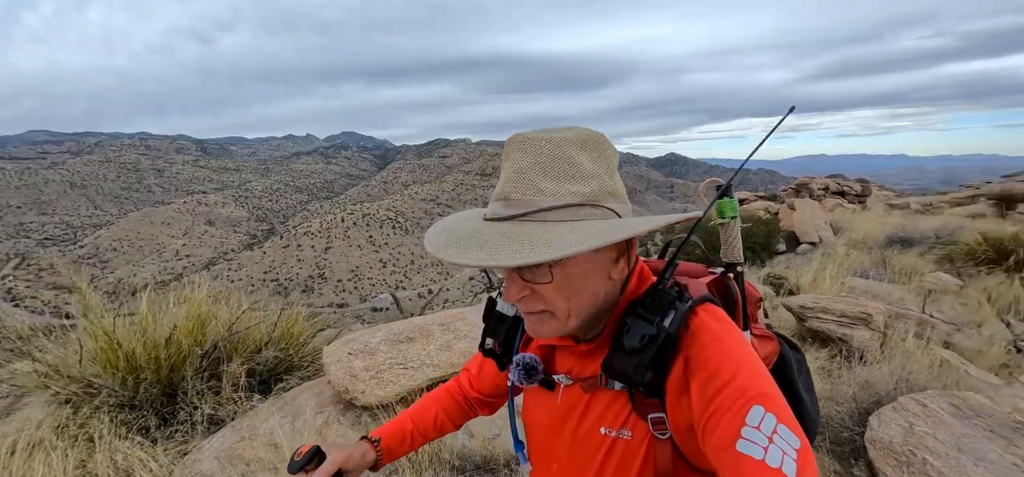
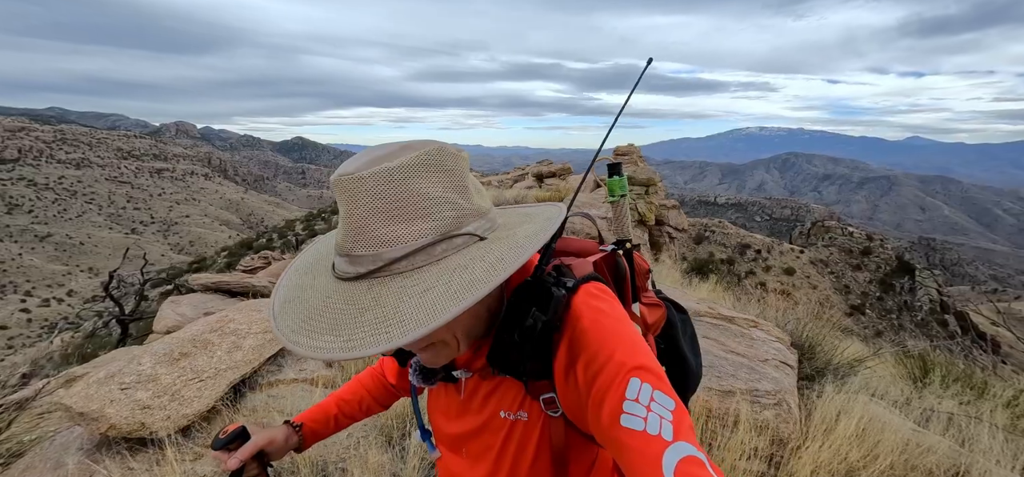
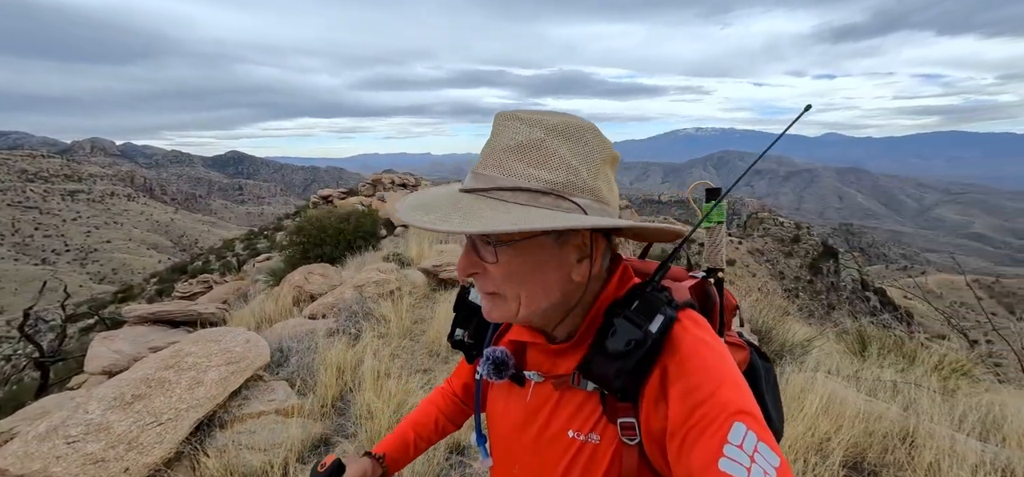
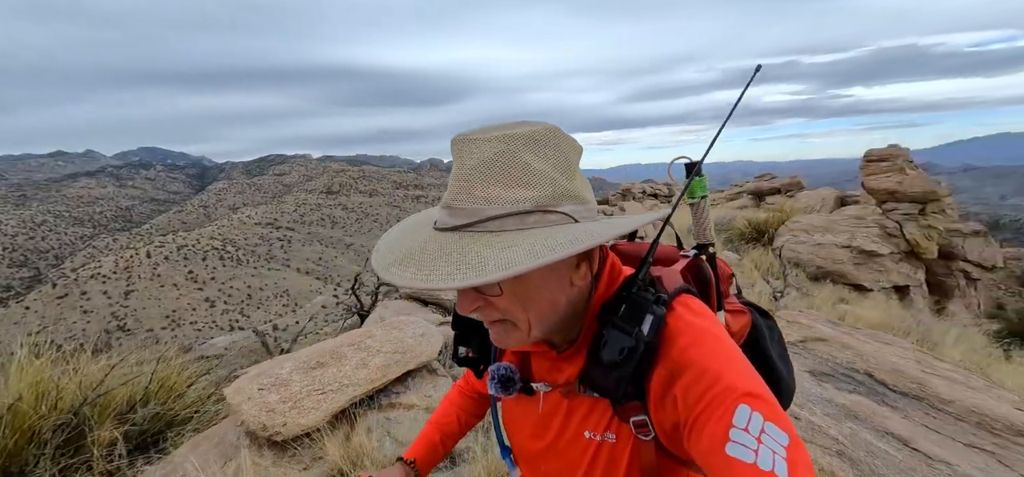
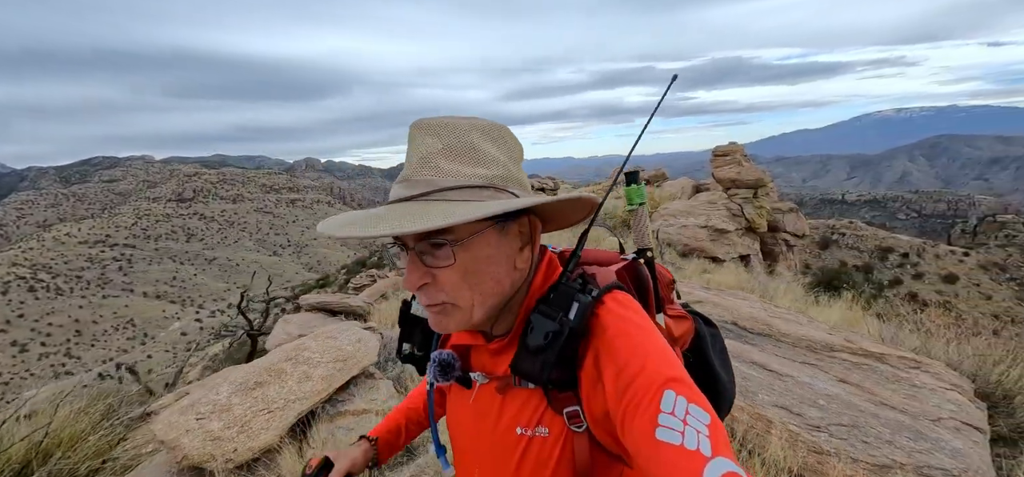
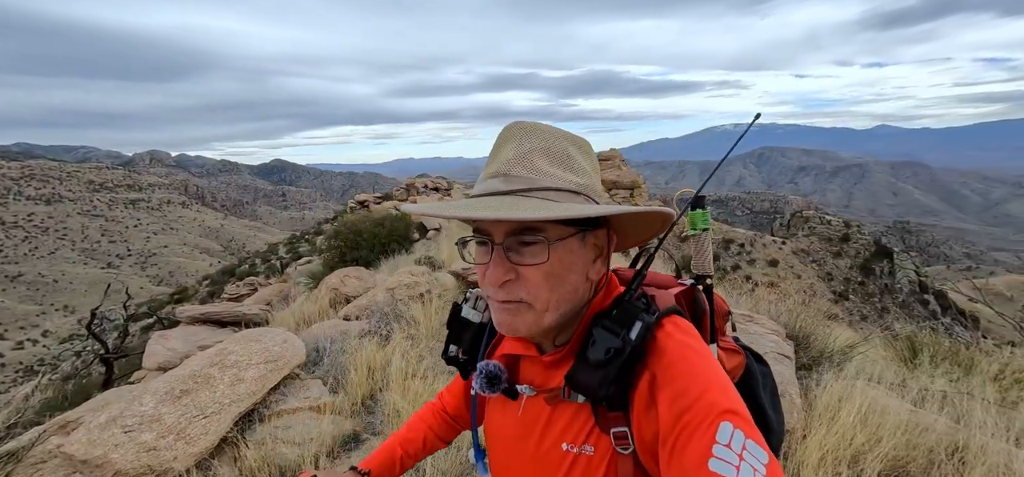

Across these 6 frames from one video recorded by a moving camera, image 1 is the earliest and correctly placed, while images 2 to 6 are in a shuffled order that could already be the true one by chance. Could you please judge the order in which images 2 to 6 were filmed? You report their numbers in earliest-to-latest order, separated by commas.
4, 5, 6, 3, 2
